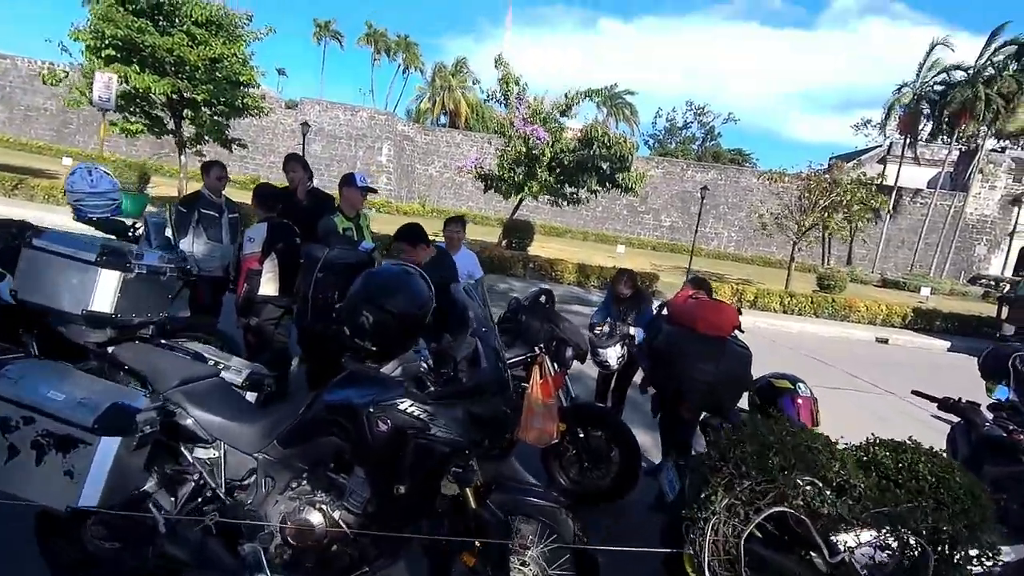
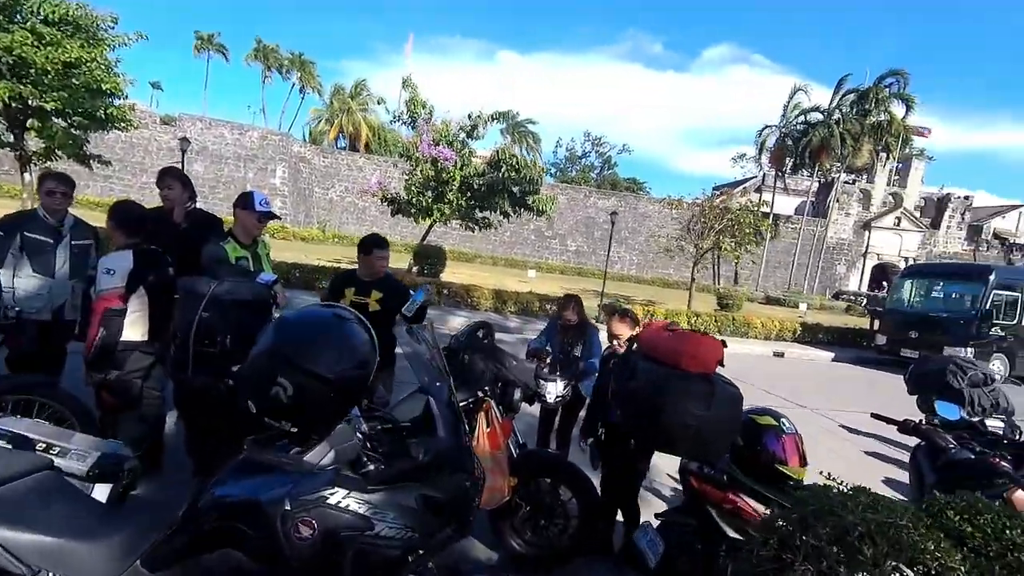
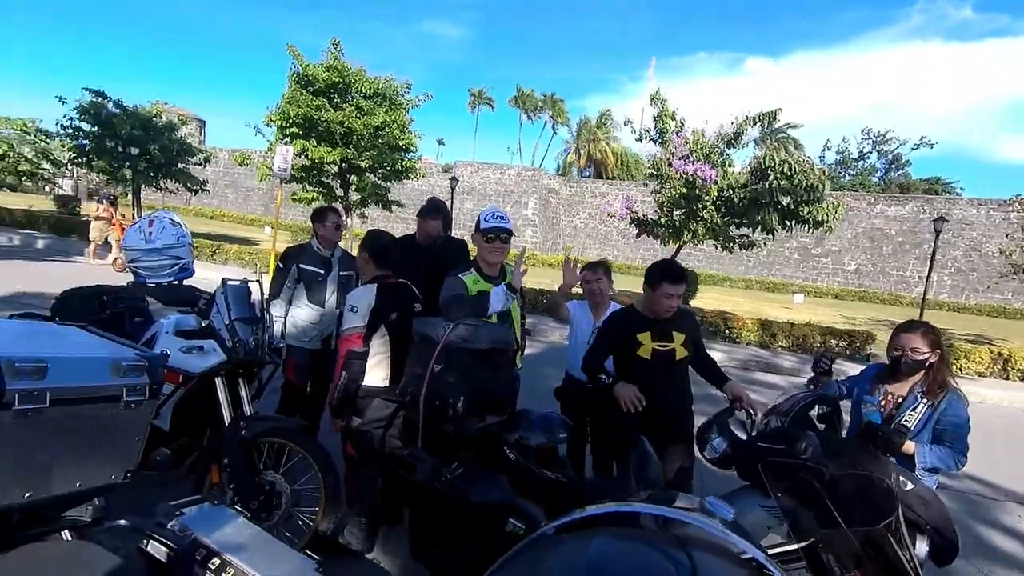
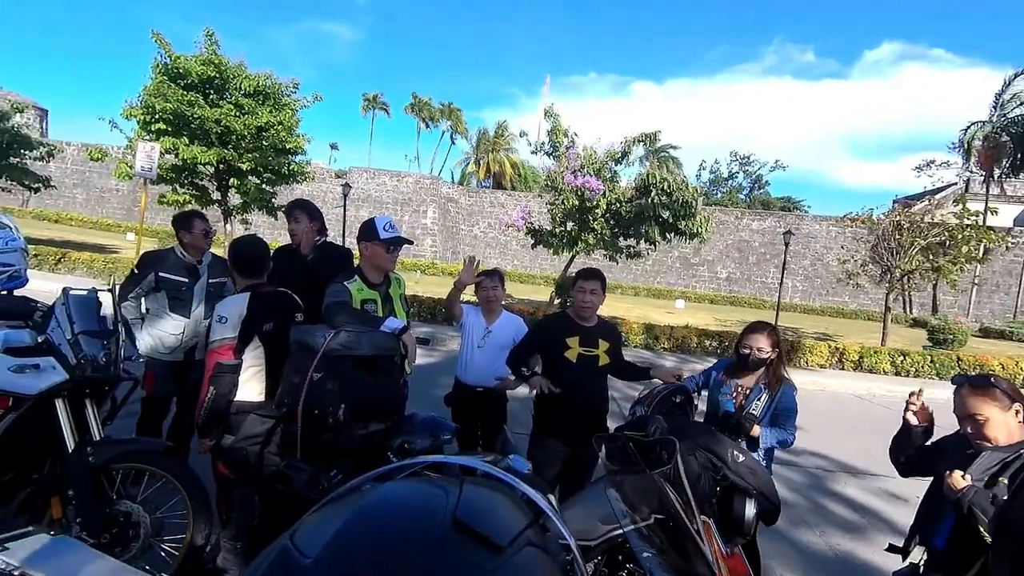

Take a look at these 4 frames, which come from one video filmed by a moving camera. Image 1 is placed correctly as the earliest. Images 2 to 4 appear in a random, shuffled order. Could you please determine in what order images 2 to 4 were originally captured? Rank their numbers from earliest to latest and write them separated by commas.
2, 4, 3
